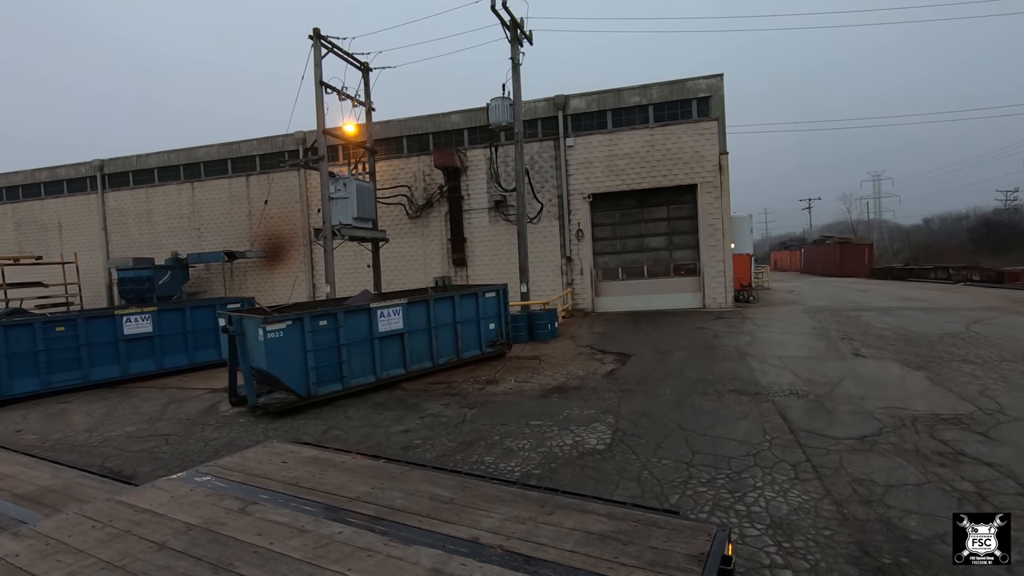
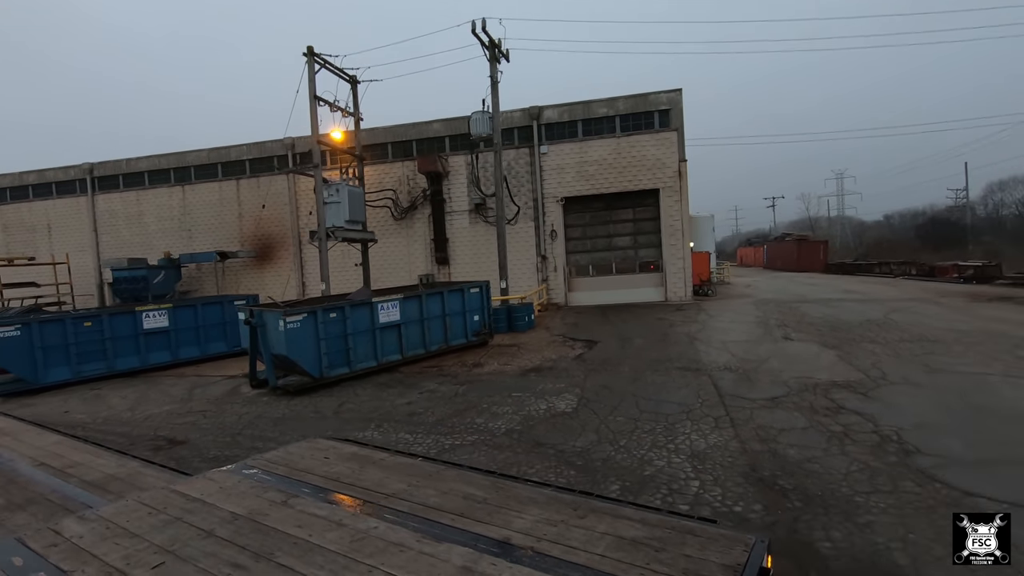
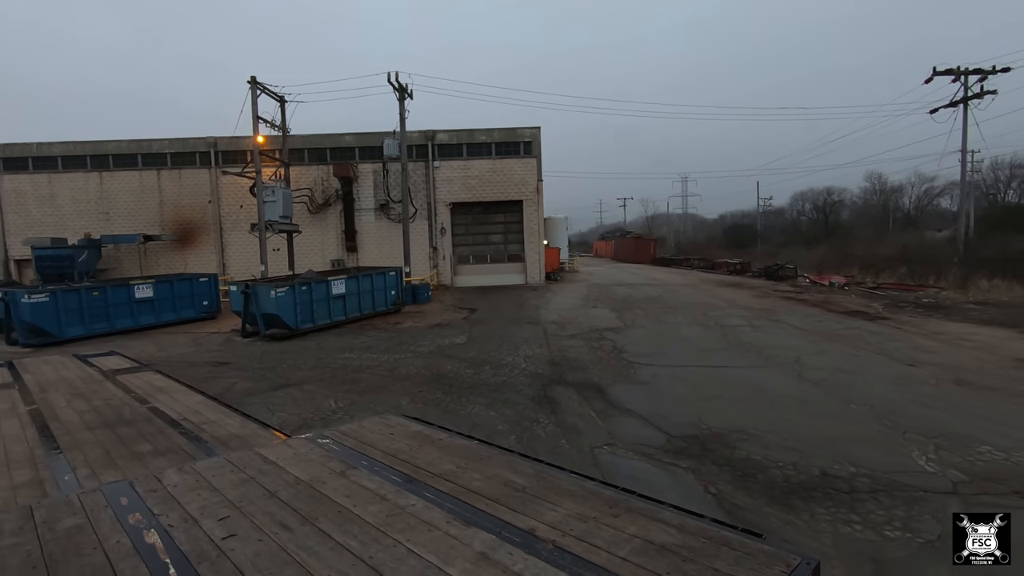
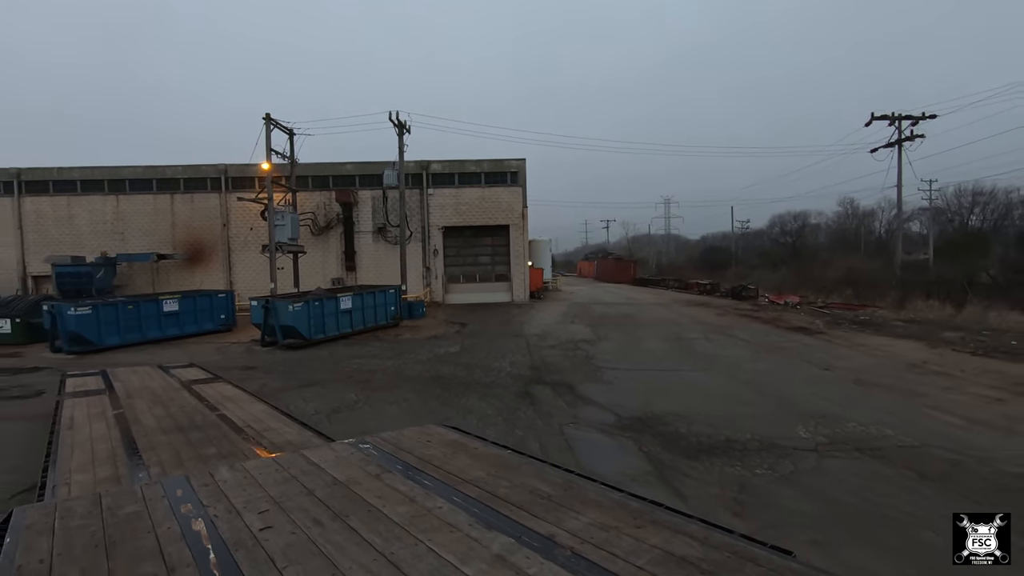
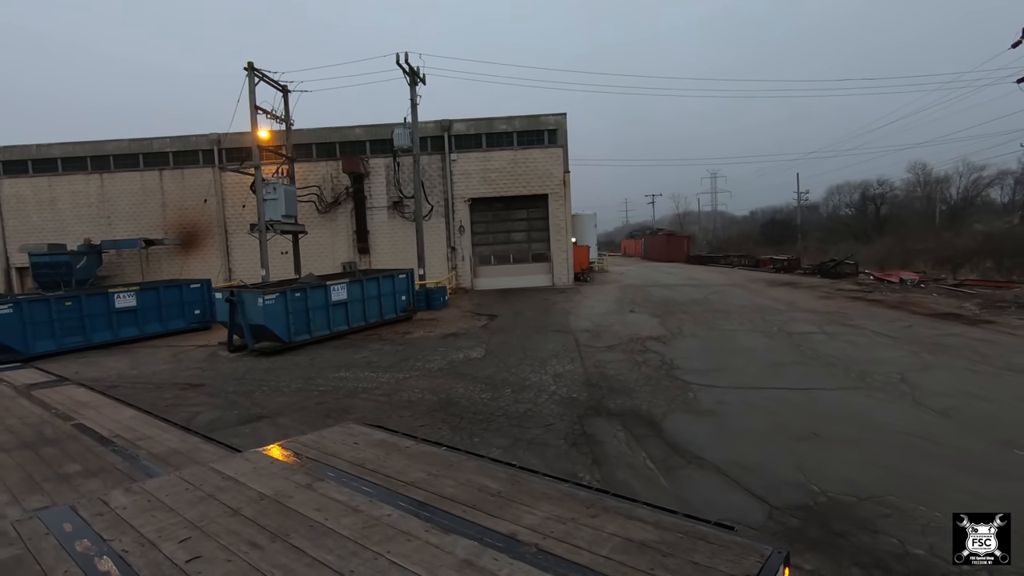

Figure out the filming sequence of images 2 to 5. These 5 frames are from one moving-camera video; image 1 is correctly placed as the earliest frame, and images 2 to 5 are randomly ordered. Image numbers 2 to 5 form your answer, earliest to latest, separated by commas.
2, 5, 3, 4
